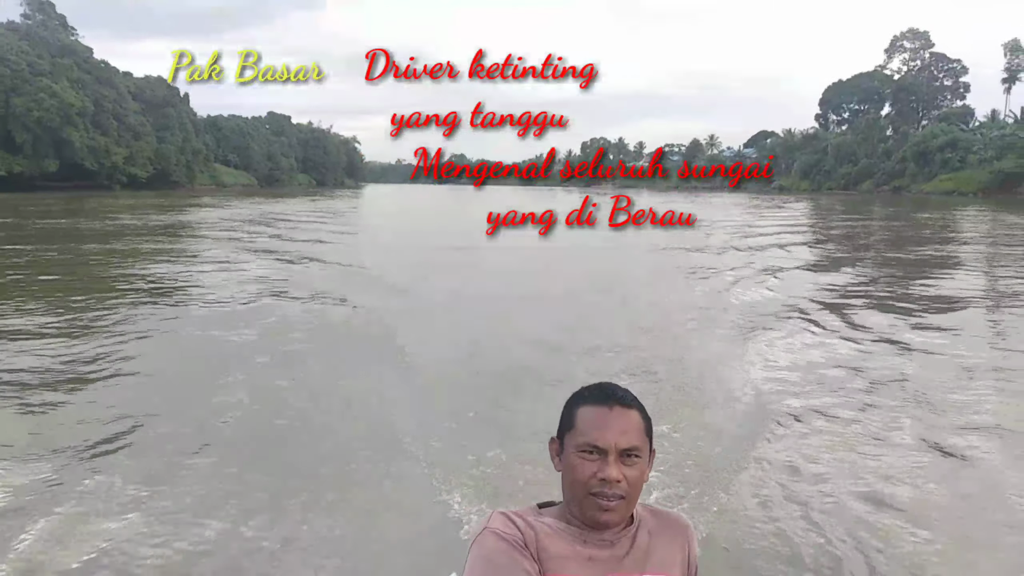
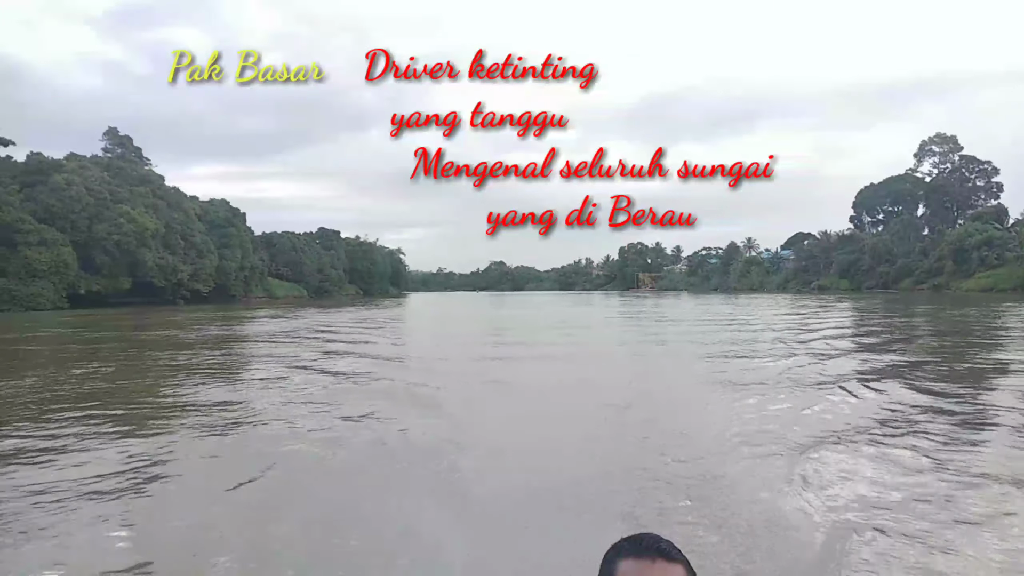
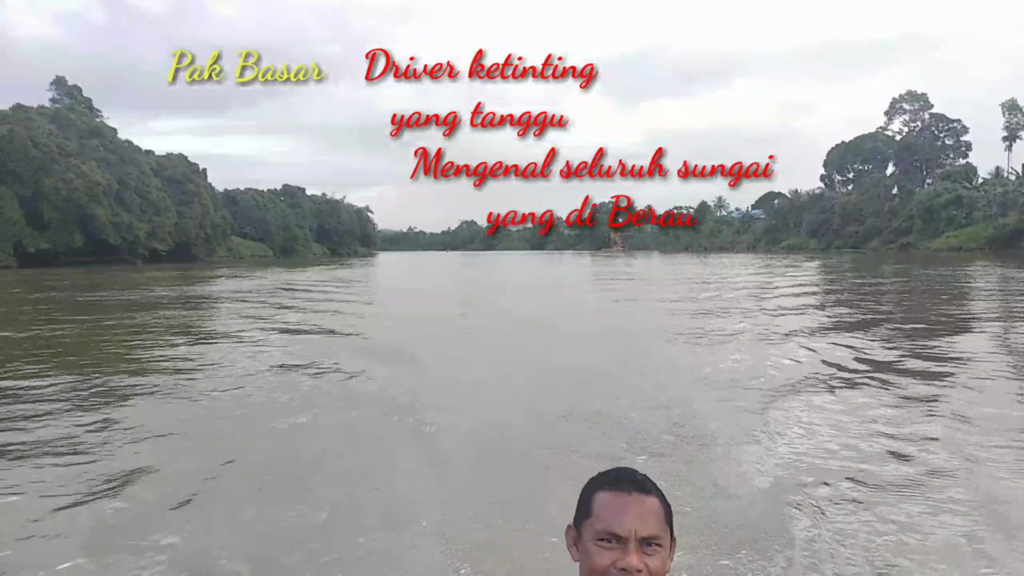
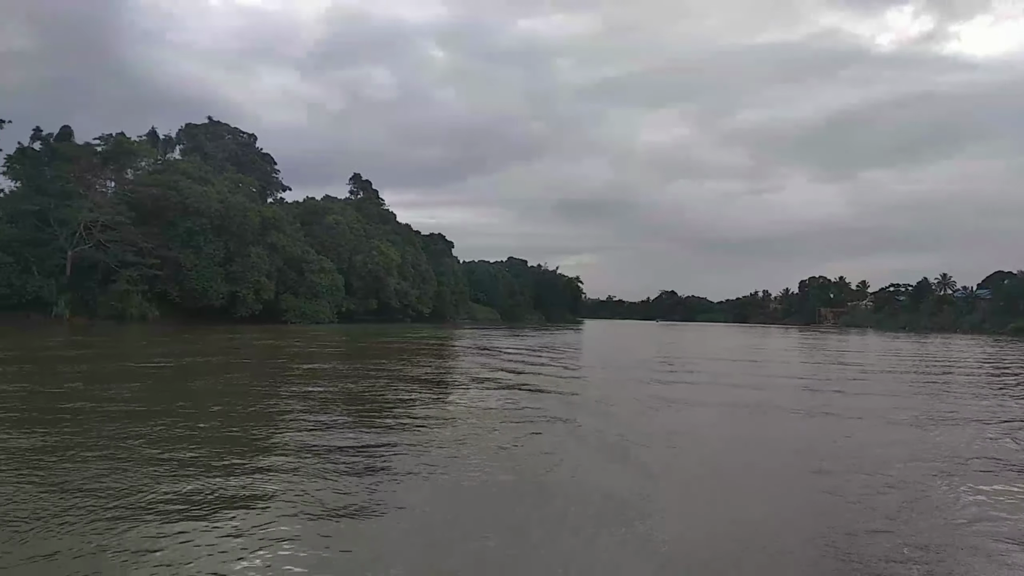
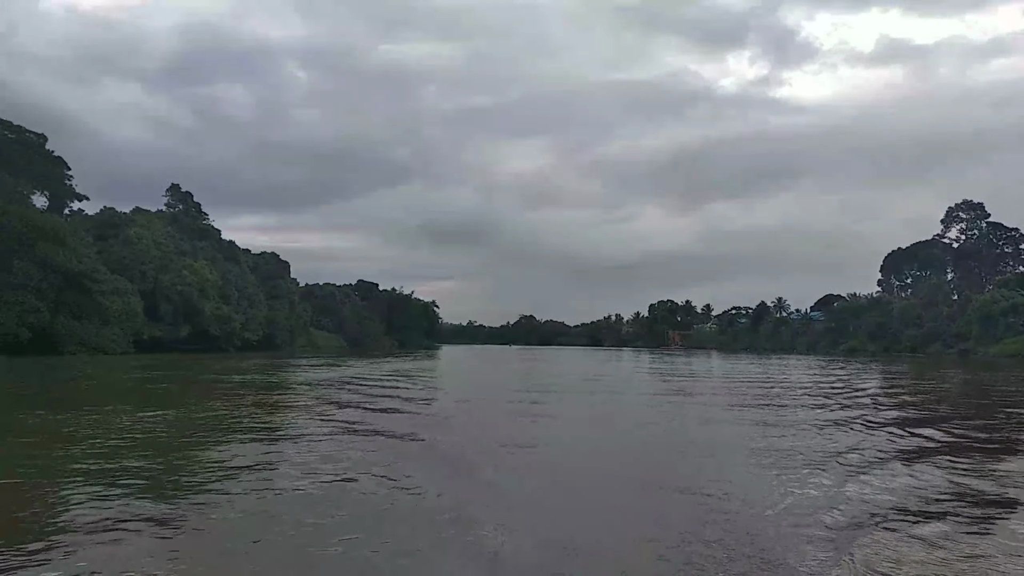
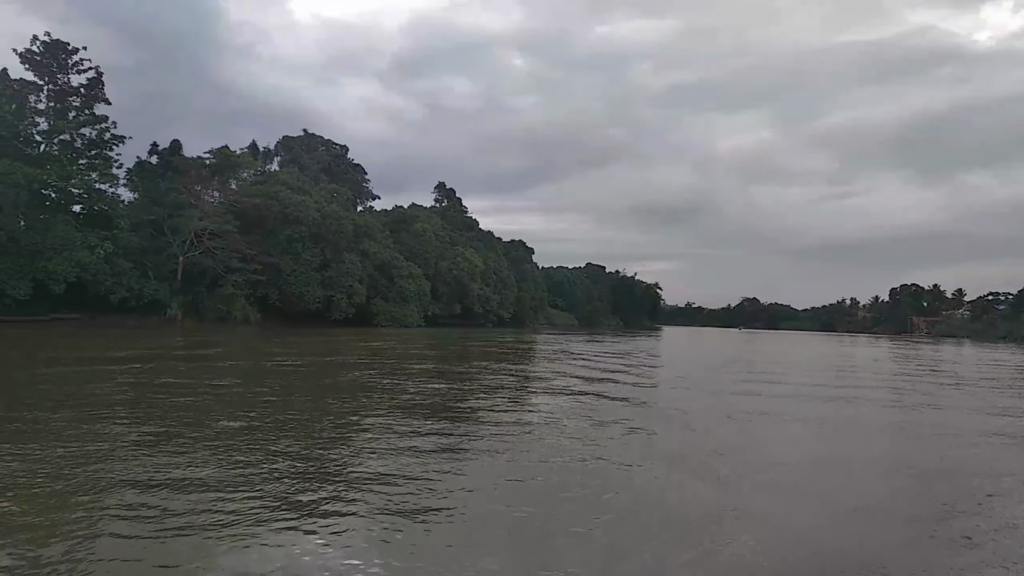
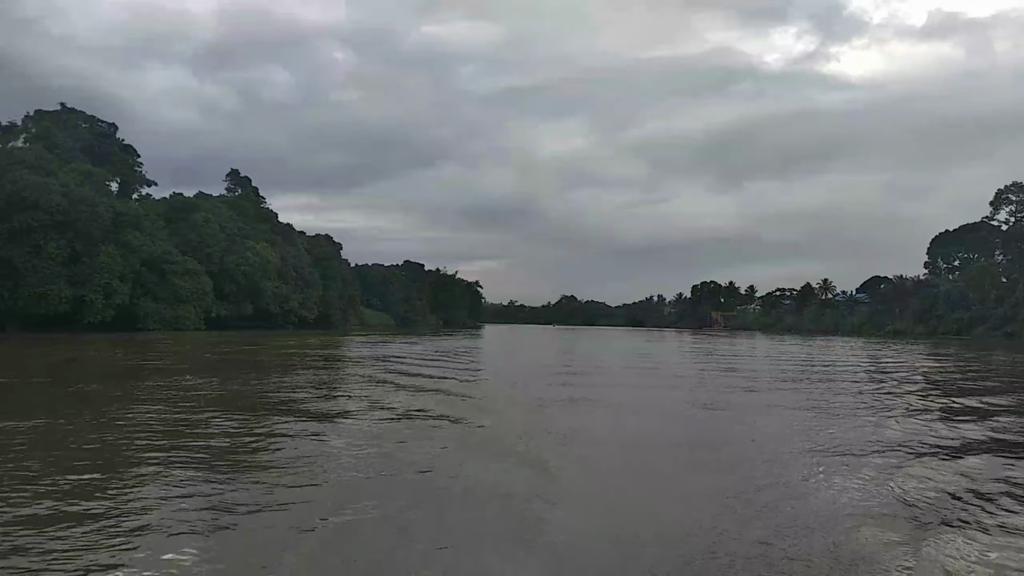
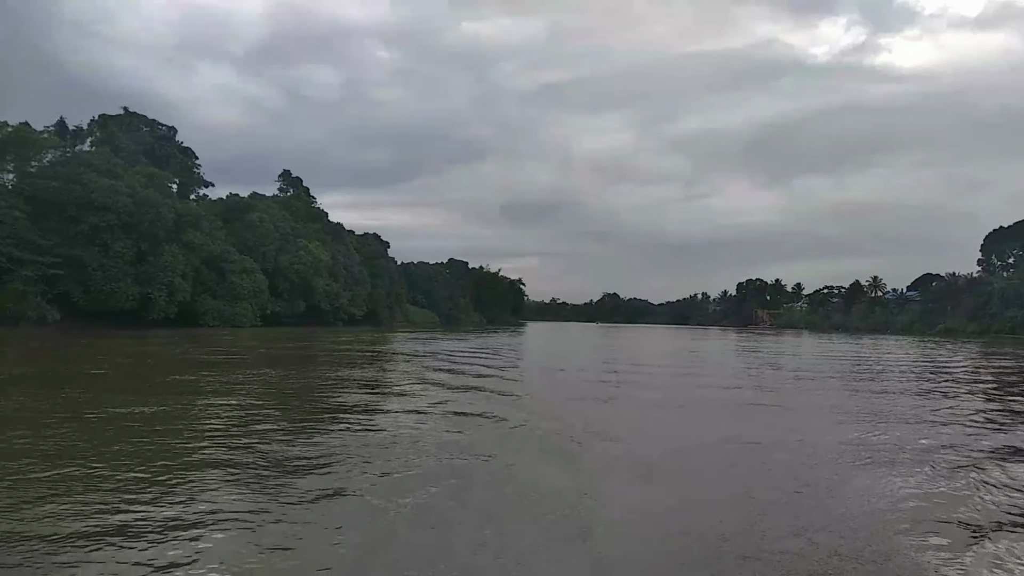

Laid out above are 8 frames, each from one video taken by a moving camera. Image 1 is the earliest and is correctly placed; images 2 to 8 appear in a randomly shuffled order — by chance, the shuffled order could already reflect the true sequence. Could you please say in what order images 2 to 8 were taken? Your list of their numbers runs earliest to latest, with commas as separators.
3, 2, 5, 7, 8, 4, 6
